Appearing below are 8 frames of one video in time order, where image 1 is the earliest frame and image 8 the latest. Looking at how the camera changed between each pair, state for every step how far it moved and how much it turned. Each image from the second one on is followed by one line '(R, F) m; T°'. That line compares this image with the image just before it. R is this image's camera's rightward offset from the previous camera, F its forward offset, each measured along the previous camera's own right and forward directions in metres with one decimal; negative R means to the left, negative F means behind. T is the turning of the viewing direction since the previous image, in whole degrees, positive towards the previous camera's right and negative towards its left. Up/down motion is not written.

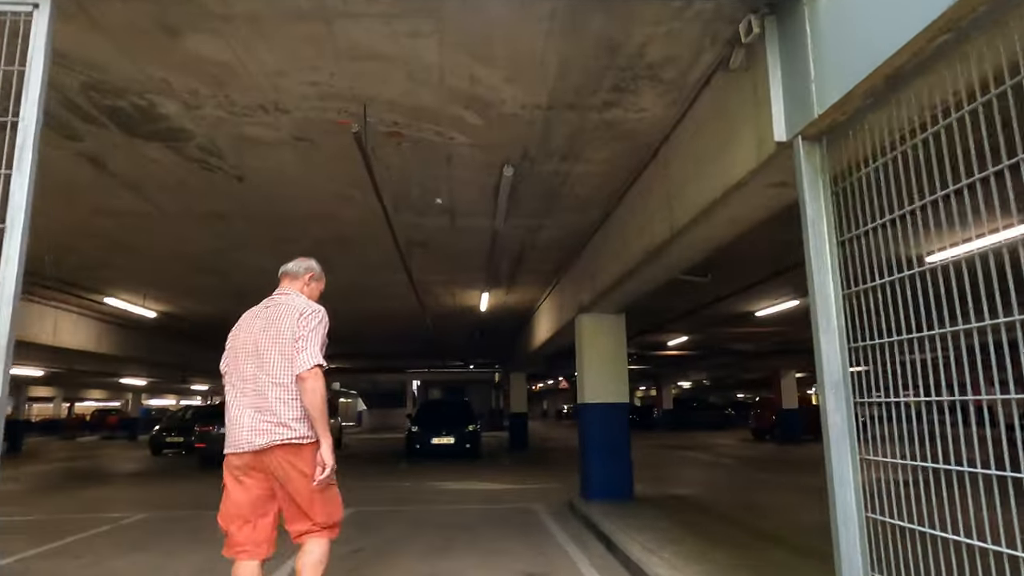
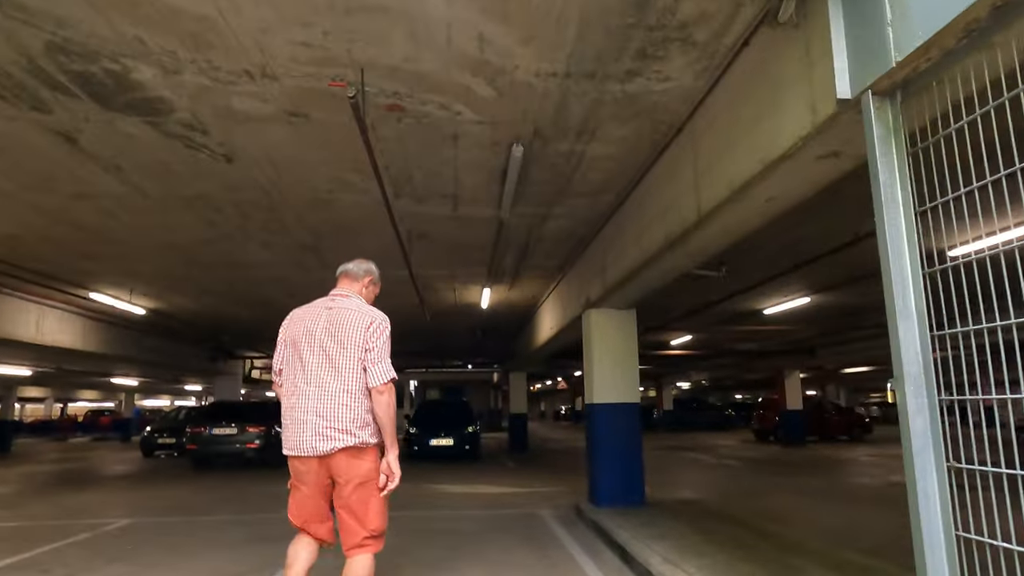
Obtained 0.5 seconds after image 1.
(-0.1, +0.4) m; 0°
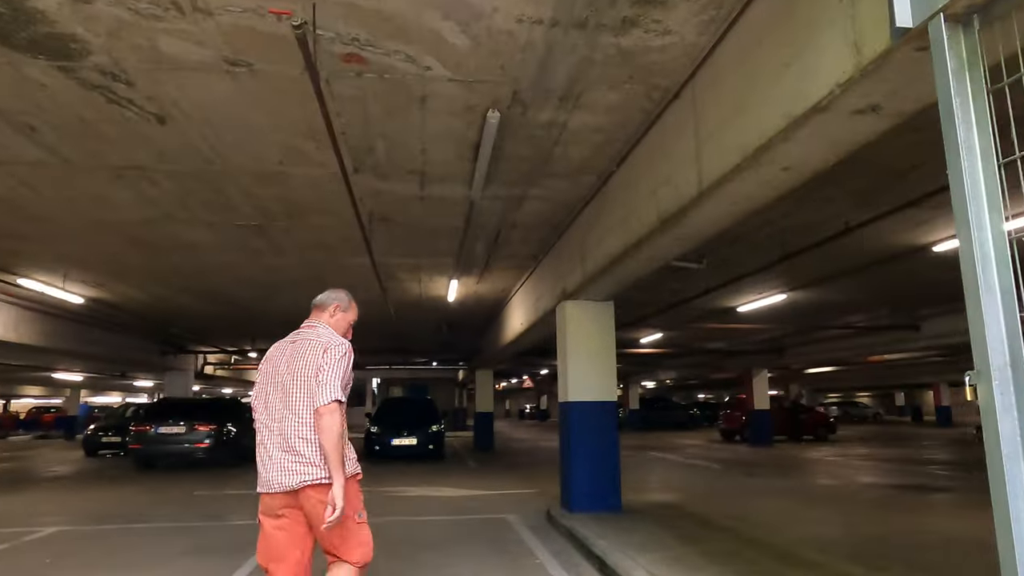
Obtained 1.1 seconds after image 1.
(-0.1, +0.6) m; +3°
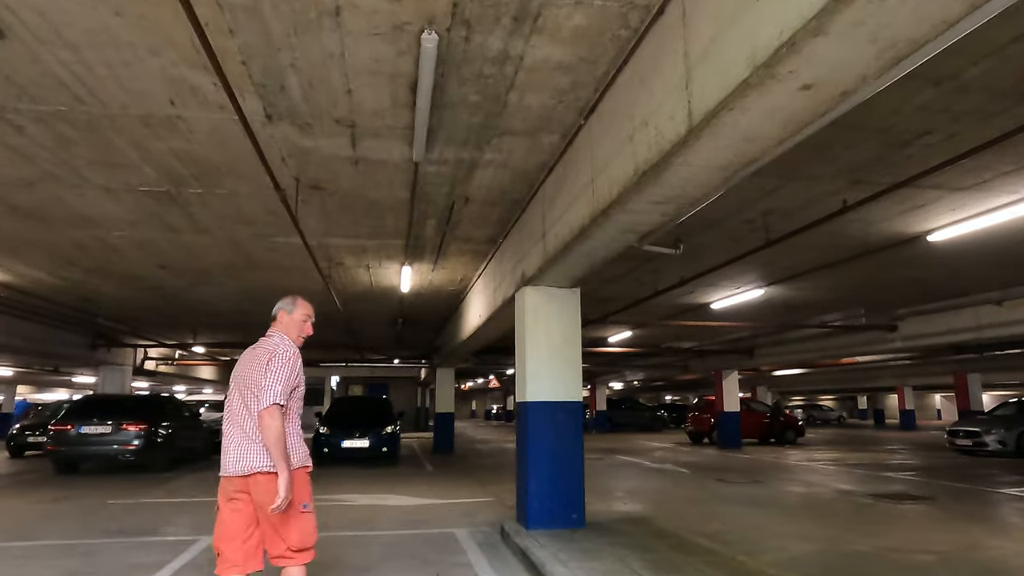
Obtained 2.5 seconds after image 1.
(+0.2, +1.0) m; +3°
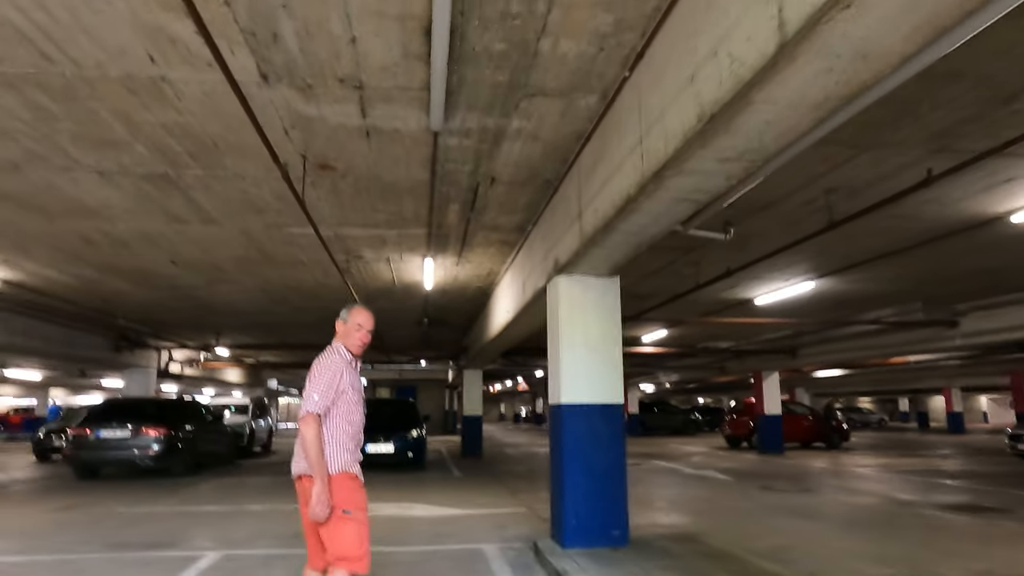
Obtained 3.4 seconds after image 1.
(0.0, +0.7) m; -2°
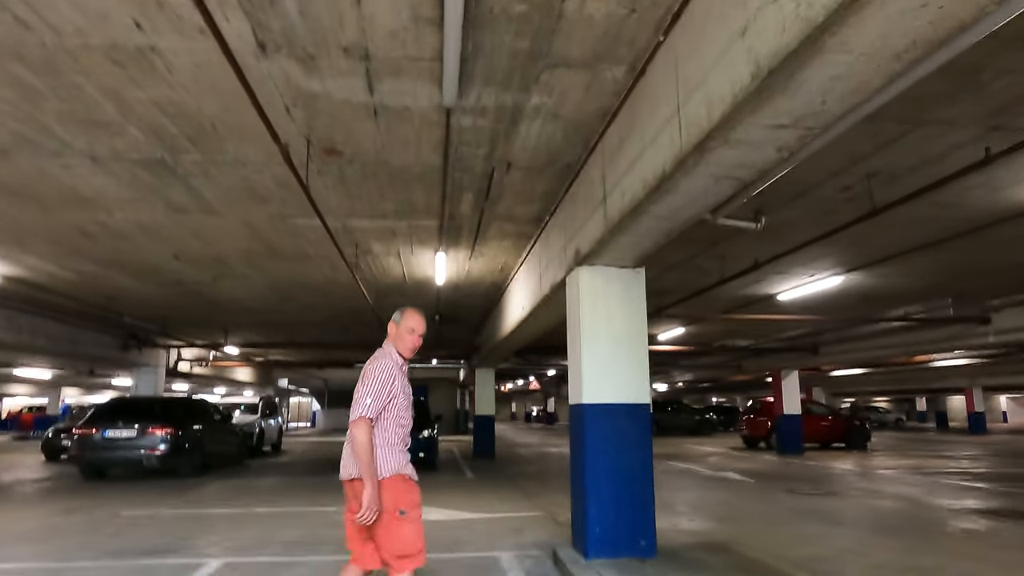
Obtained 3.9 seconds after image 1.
(-0.1, +0.4) m; -1°
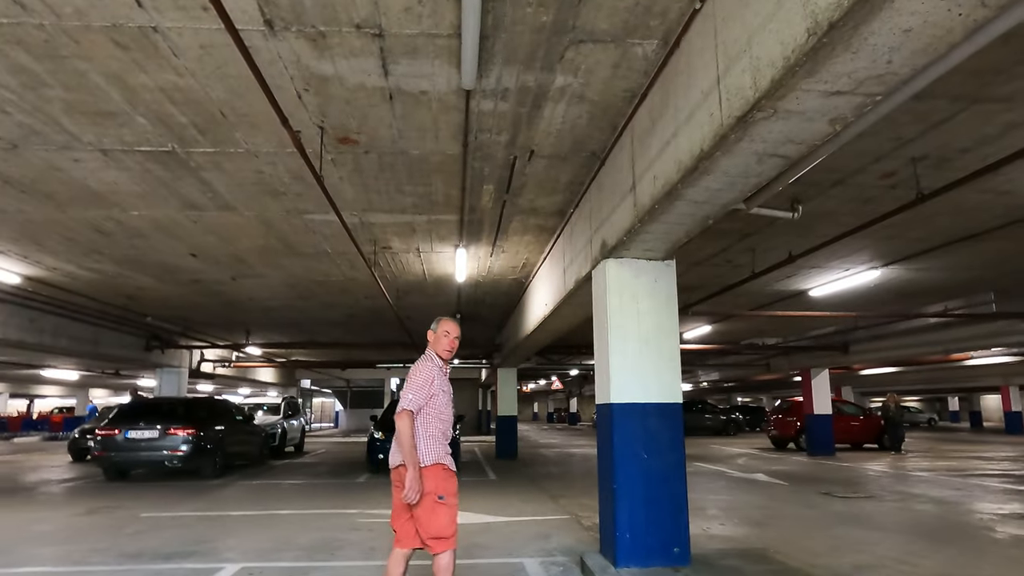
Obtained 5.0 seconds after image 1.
(0.0, +0.3) m; -2°
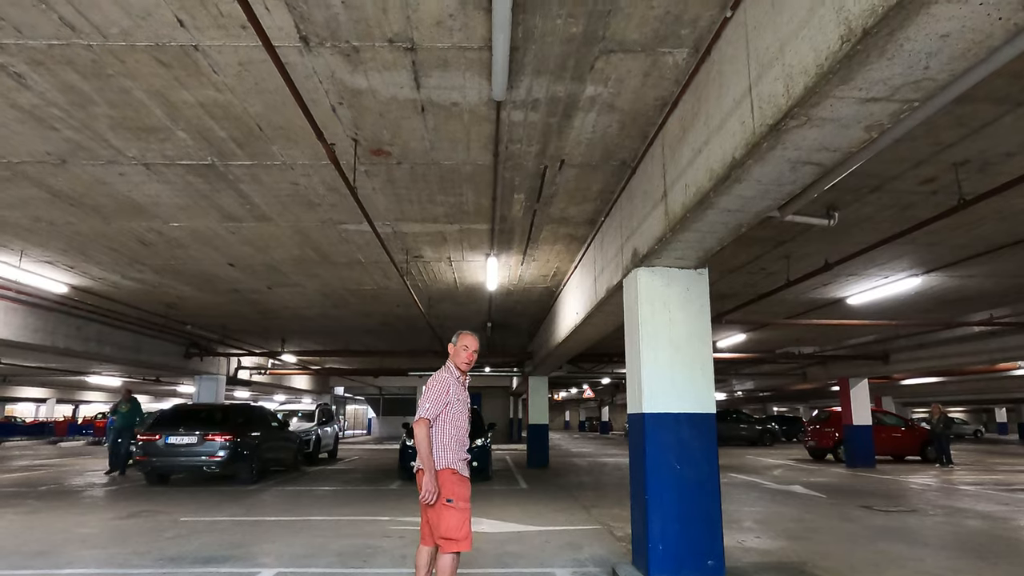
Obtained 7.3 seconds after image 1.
(0.0, 0.0) m; -3°
